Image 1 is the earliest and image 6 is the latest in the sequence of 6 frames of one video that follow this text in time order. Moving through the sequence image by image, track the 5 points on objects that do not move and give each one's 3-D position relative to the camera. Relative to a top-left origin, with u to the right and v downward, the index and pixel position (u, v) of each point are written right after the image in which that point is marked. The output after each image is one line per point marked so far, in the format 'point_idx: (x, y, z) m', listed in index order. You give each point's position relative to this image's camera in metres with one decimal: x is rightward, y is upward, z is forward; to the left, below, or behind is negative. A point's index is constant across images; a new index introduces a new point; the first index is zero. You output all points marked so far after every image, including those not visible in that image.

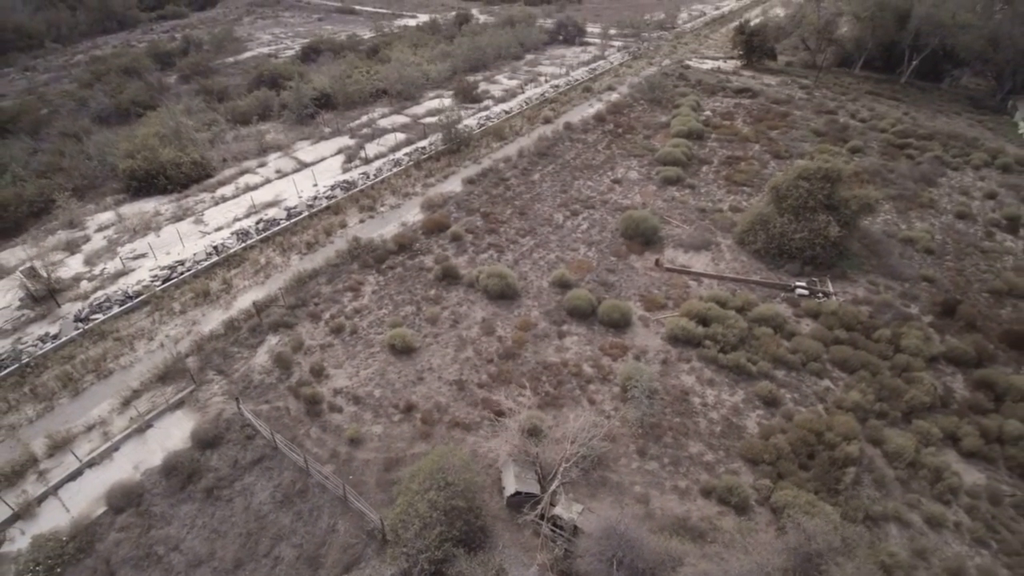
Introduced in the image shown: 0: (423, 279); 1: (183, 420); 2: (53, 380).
0: (-1.8, +0.2, +17.2) m
1: (-4.6, -1.8, +12.1) m
2: (-6.9, -1.4, +13.1) m
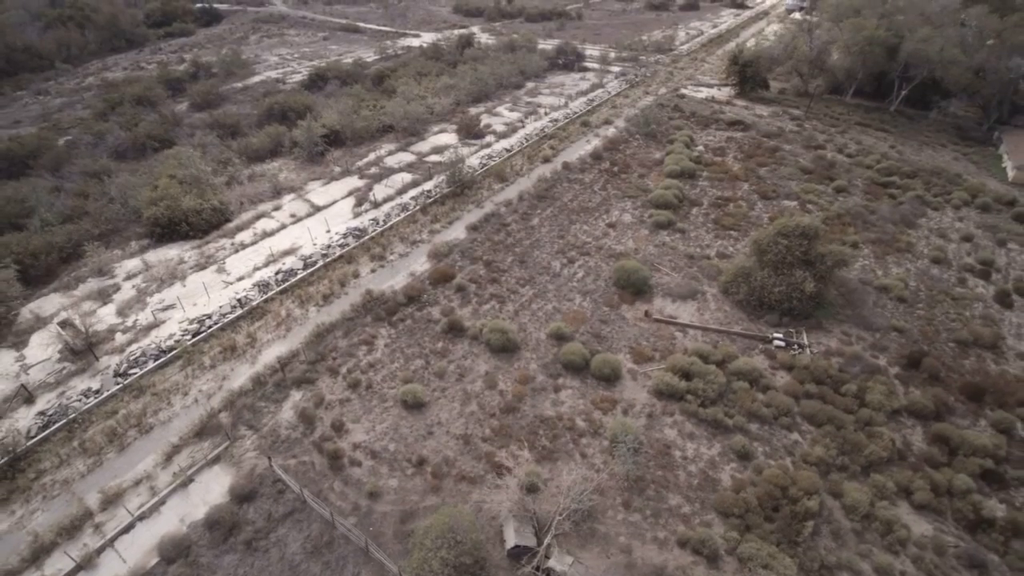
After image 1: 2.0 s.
0: (-1.7, -0.9, +18.7) m
1: (-4.6, -2.9, +13.6) m
2: (-6.9, -2.5, +14.6) m
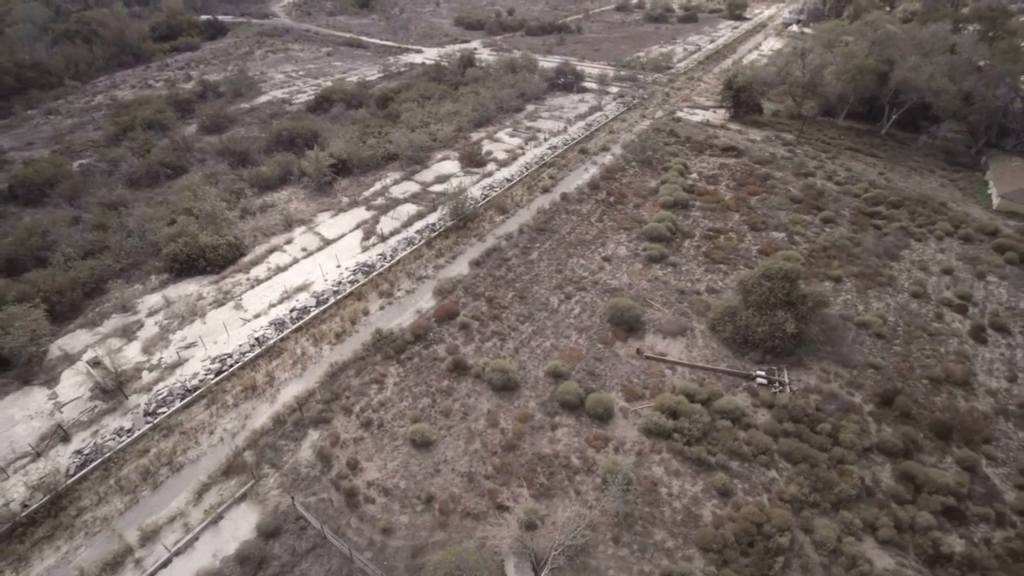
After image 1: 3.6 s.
0: (-1.7, -1.9, +20.1) m
1: (-4.5, -3.8, +15.0) m
2: (-6.9, -3.4, +15.9) m
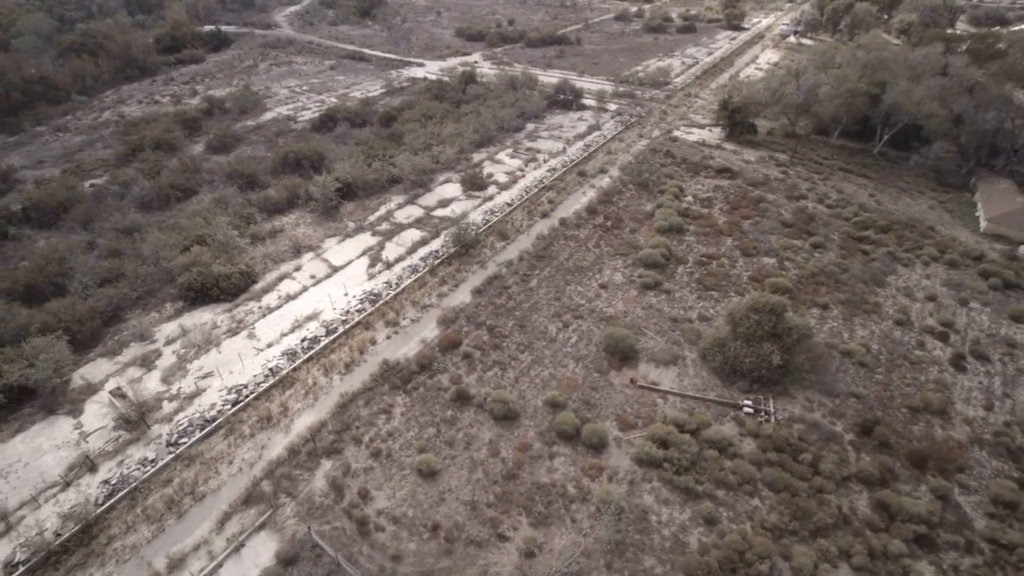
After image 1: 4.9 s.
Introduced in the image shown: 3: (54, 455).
0: (-1.7, -2.7, +21.3) m
1: (-4.5, -4.6, +16.1) m
2: (-6.9, -4.2, +17.1) m
3: (-10.0, -3.7, +19.0) m
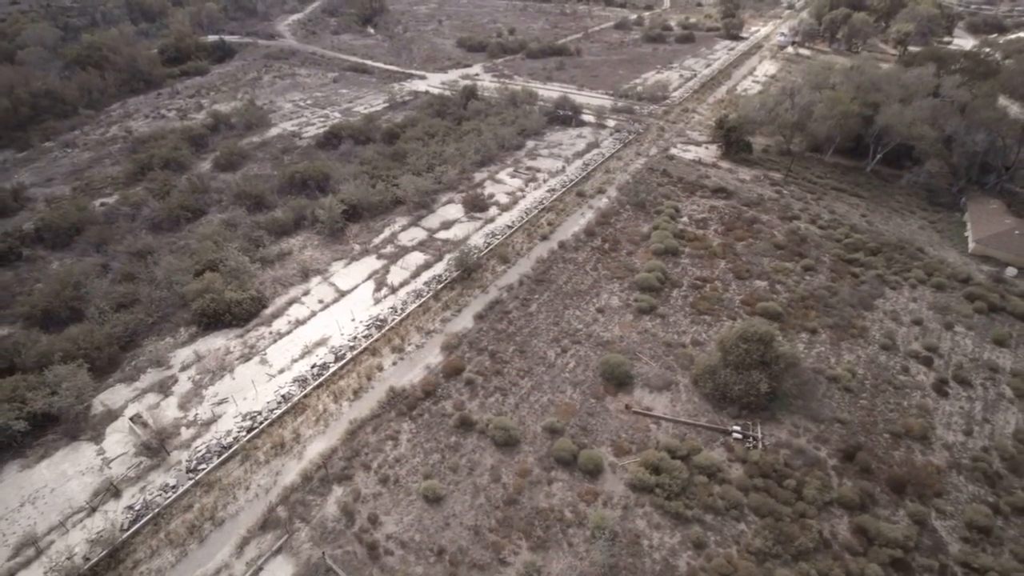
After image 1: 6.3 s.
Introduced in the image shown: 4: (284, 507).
0: (-1.7, -3.5, +22.4) m
1: (-4.5, -5.4, +17.2) m
2: (-6.9, -5.0, +18.2) m
3: (-10.0, -4.4, +20.1) m
4: (-4.9, -4.7, +18.9) m
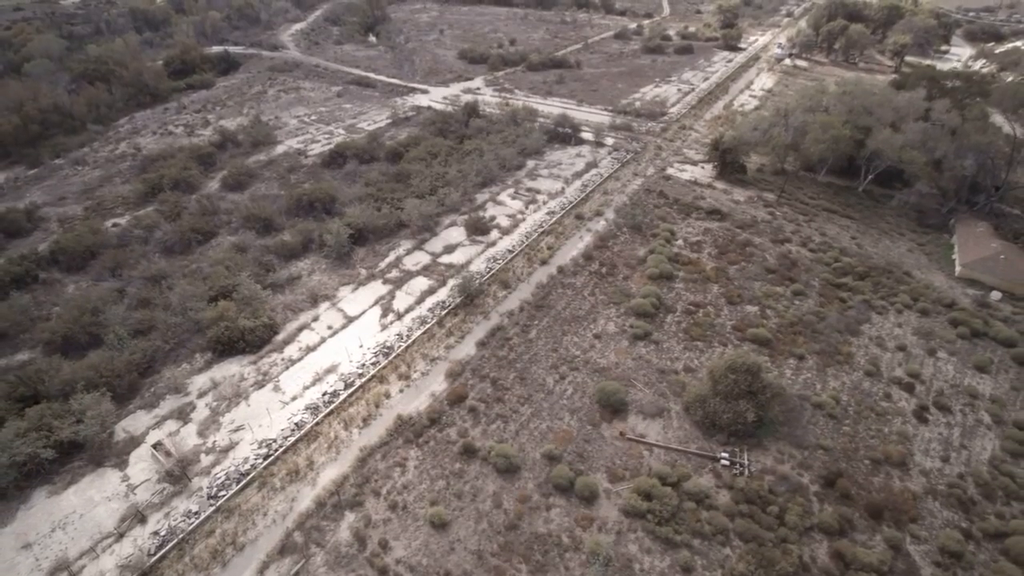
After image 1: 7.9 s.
0: (-1.7, -4.5, +23.7) m
1: (-4.5, -6.4, +18.6) m
2: (-6.9, -5.9, +19.6) m
3: (-10.0, -5.4, +21.4) m
4: (-4.9, -5.7, +20.3) m
